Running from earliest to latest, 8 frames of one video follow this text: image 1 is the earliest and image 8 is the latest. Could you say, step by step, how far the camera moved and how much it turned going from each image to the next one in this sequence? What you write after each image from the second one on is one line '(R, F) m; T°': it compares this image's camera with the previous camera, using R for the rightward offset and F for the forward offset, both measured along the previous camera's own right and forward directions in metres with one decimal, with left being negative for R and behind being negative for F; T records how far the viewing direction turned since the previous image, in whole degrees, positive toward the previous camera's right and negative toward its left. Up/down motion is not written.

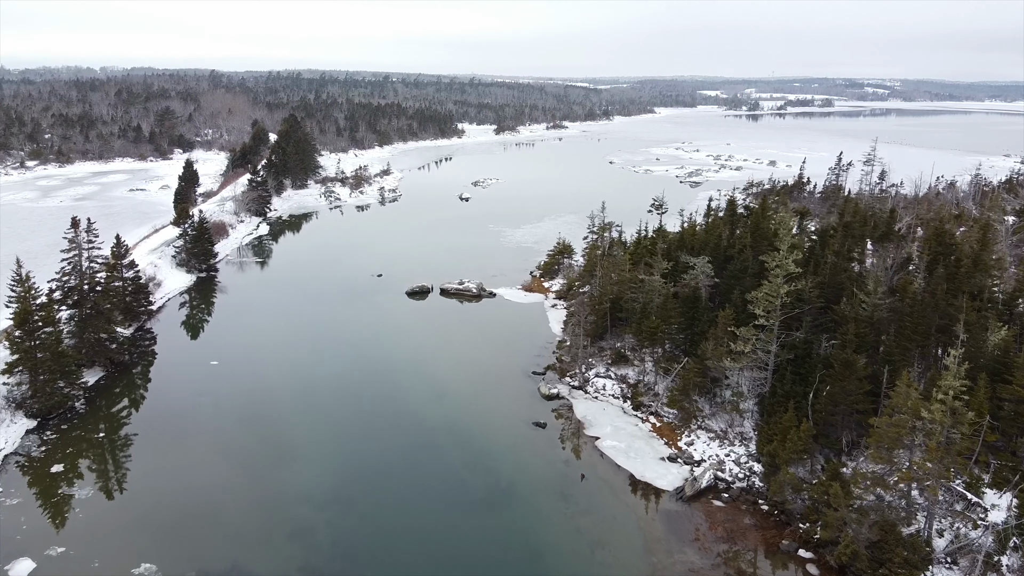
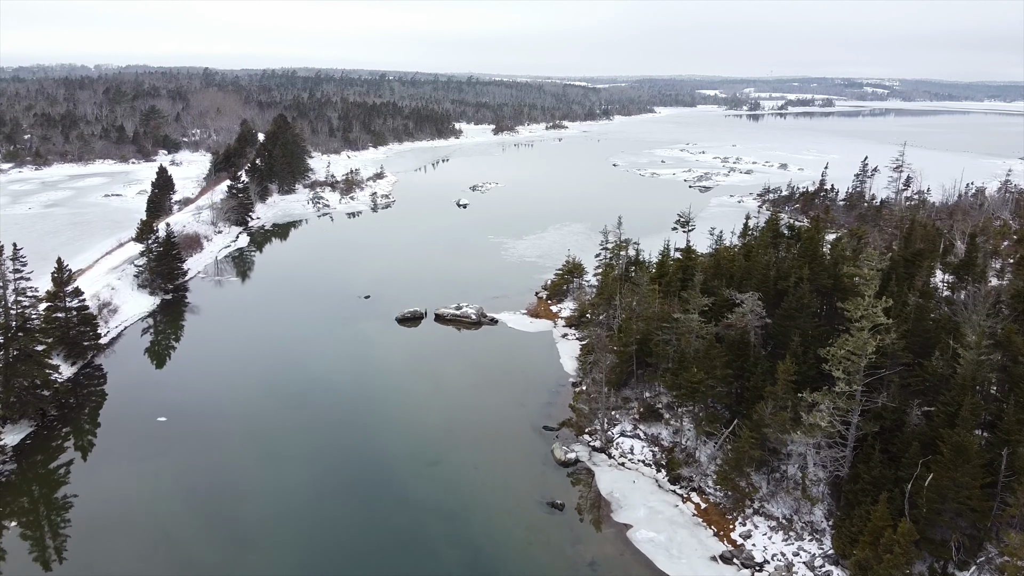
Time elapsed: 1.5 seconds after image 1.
(-0.4, +4.9) m; 0°
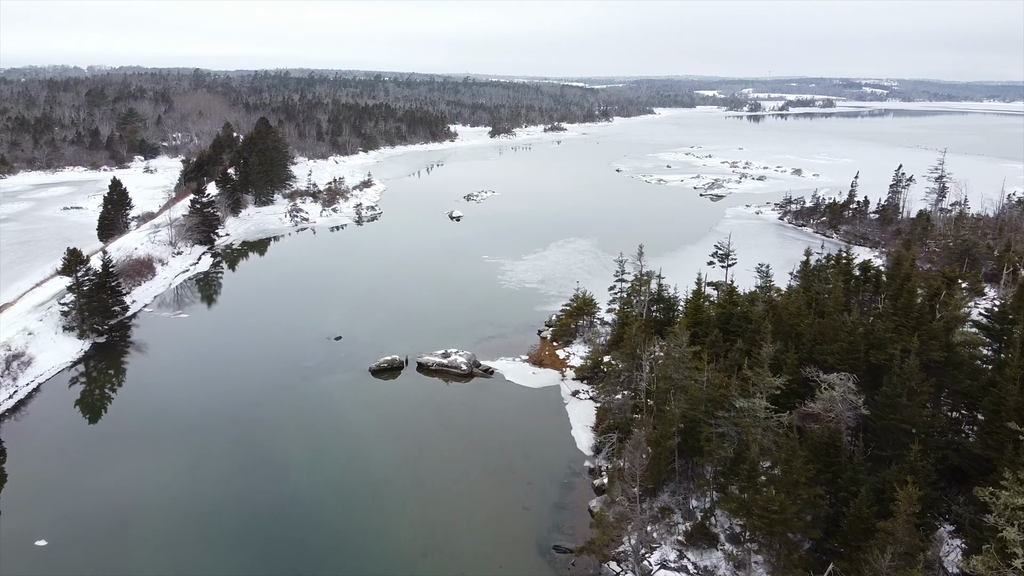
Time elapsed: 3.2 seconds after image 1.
(-0.1, +6.5) m; 0°
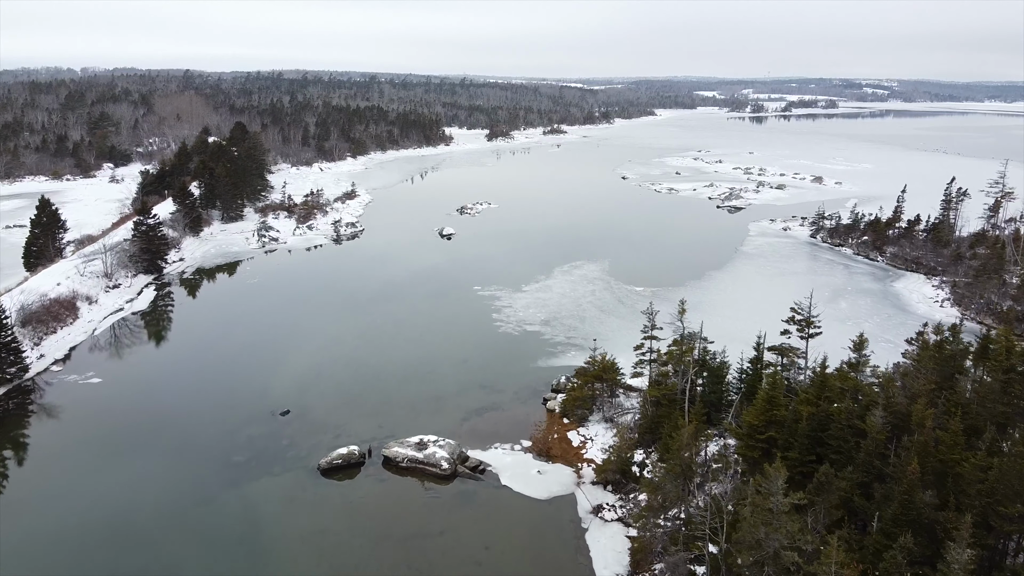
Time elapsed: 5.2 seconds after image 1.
(0.0, +7.7) m; 0°
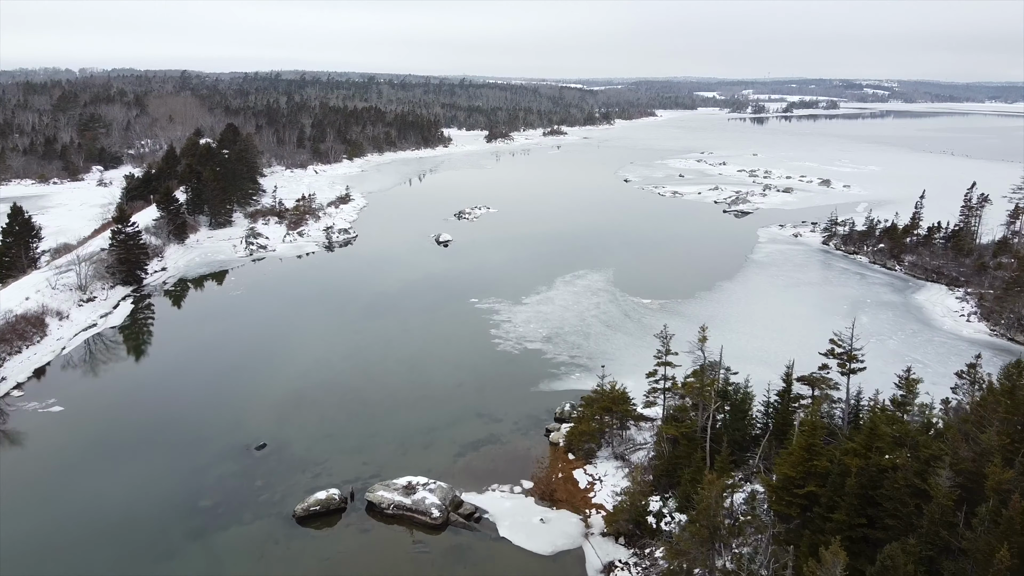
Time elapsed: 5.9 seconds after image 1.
(0.0, +2.5) m; 0°
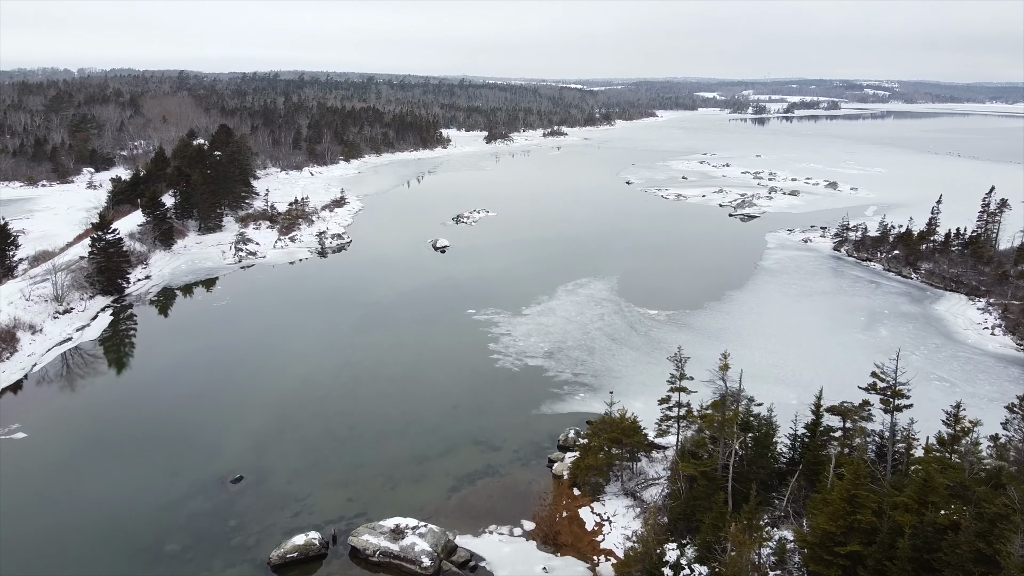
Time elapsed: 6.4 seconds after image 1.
(0.0, +2.1) m; 0°
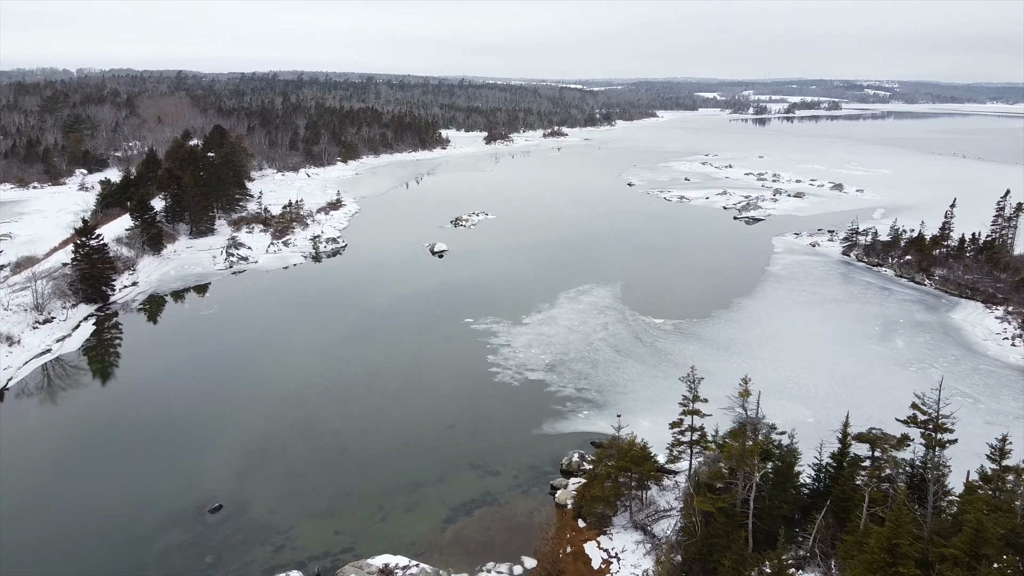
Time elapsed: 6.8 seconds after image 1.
(0.0, +1.6) m; 0°
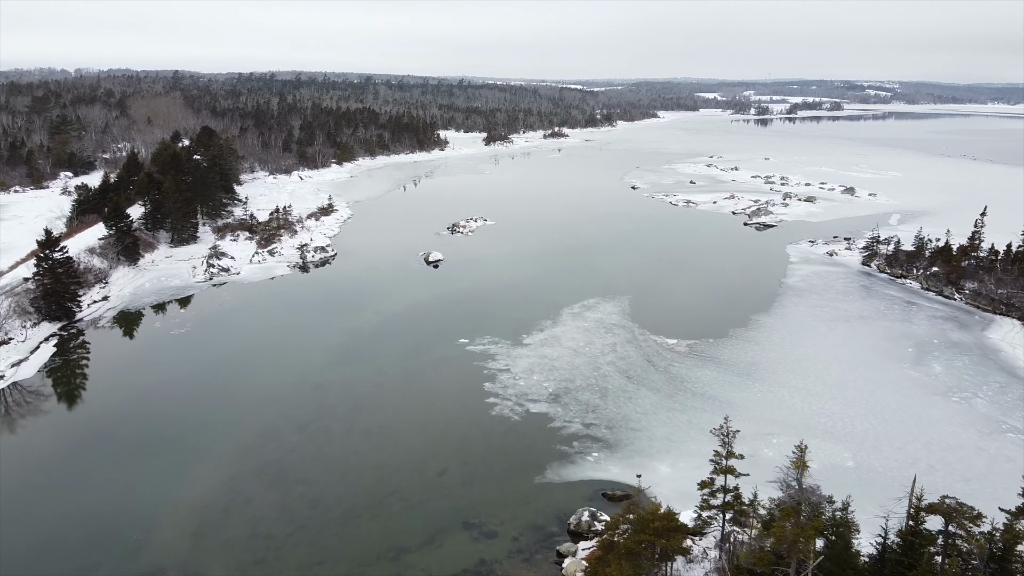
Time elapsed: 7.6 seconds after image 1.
(0.0, +3.2) m; 0°
